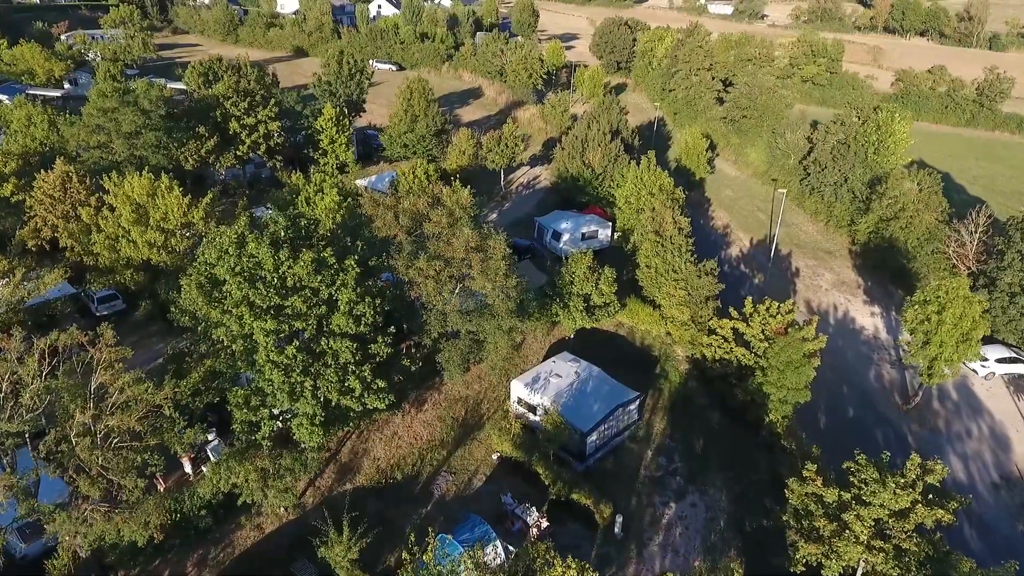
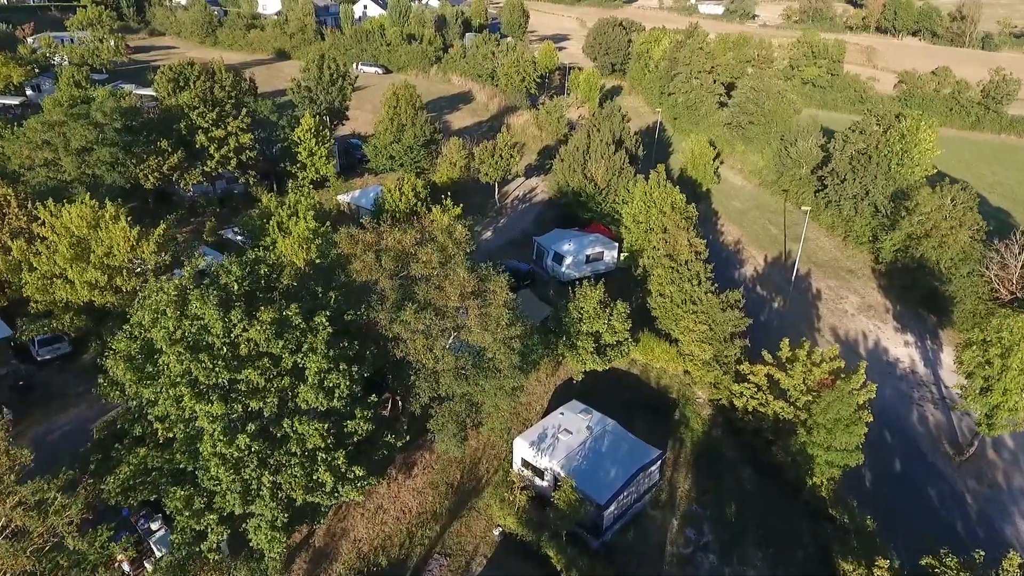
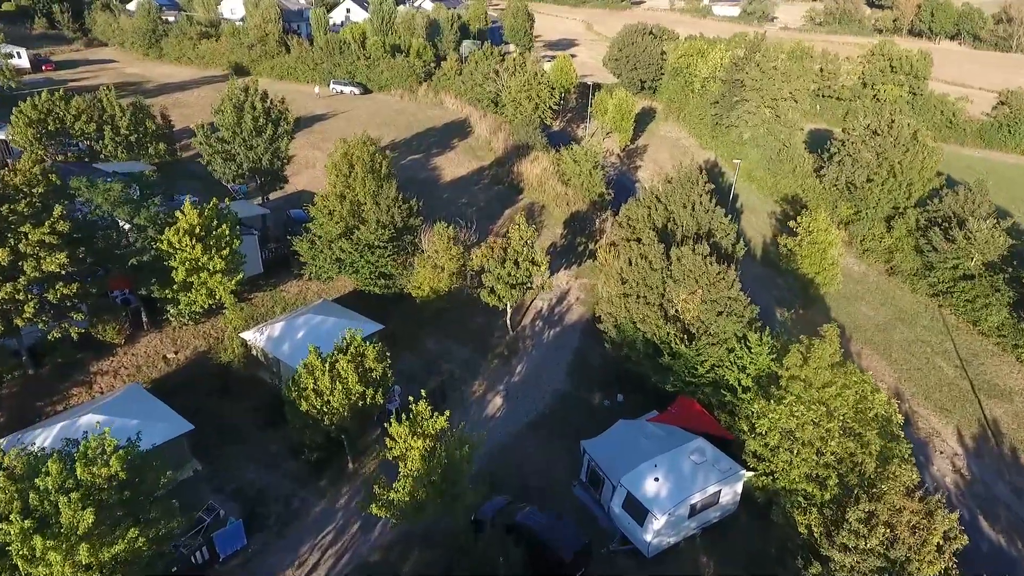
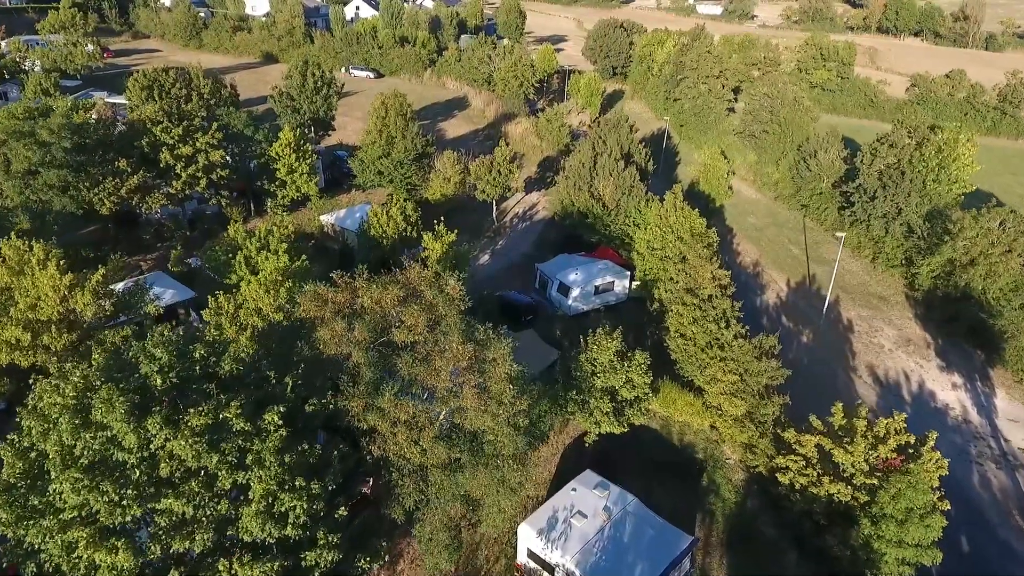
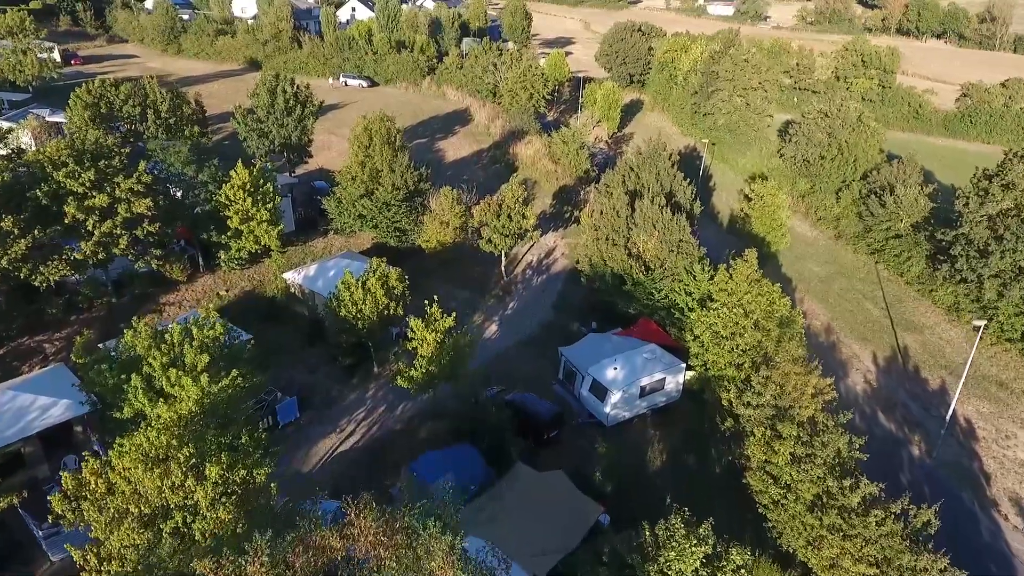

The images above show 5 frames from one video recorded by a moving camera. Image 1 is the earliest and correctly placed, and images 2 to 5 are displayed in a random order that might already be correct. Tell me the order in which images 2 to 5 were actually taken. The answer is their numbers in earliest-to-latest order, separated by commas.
2, 4, 5, 3
